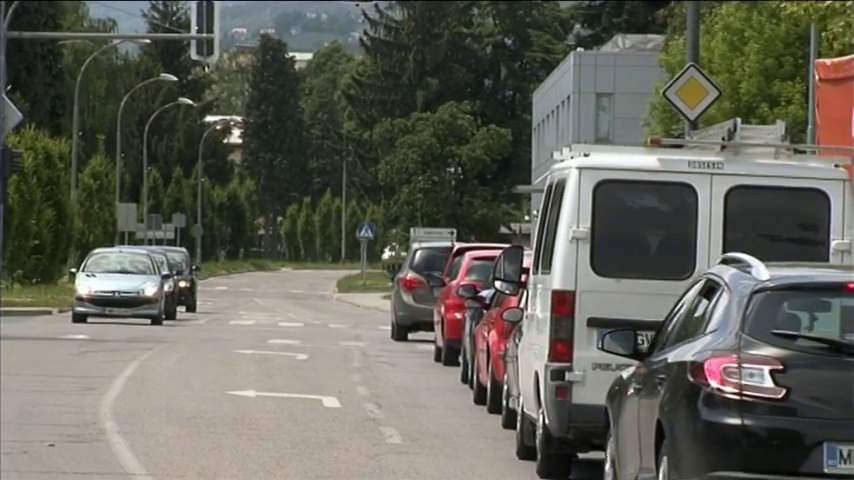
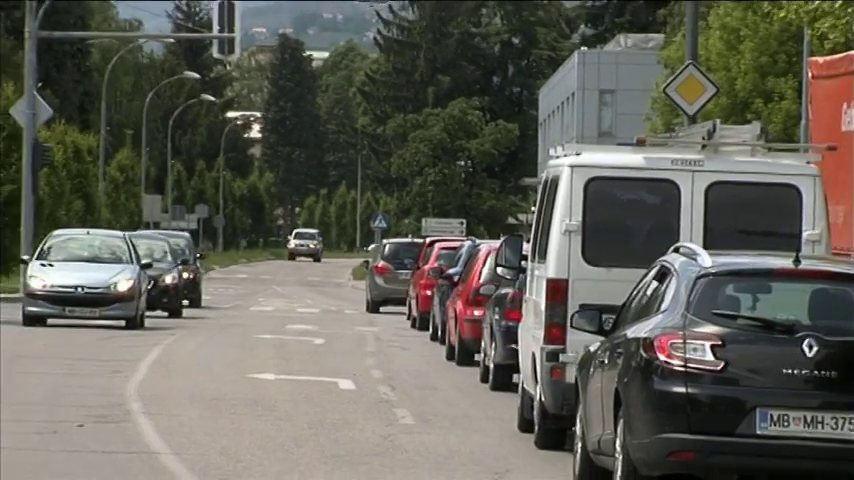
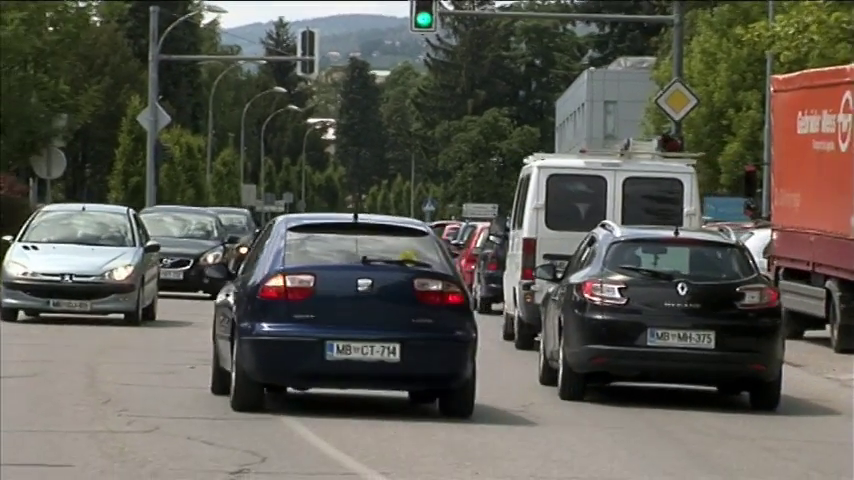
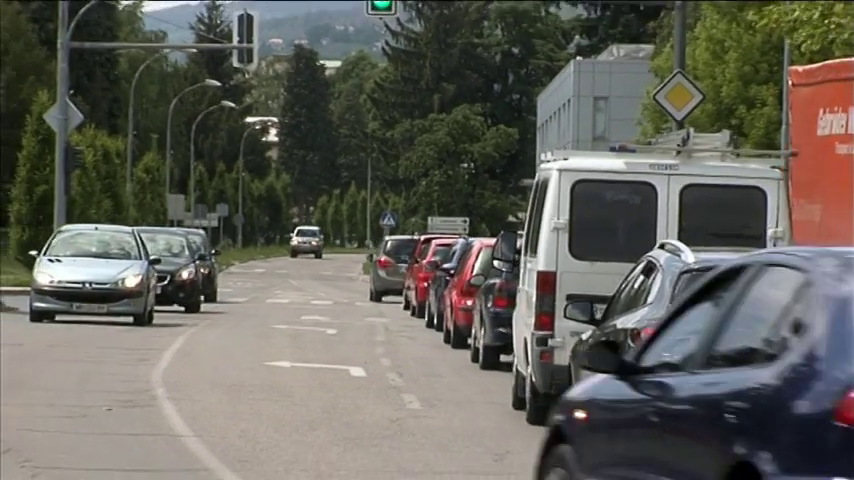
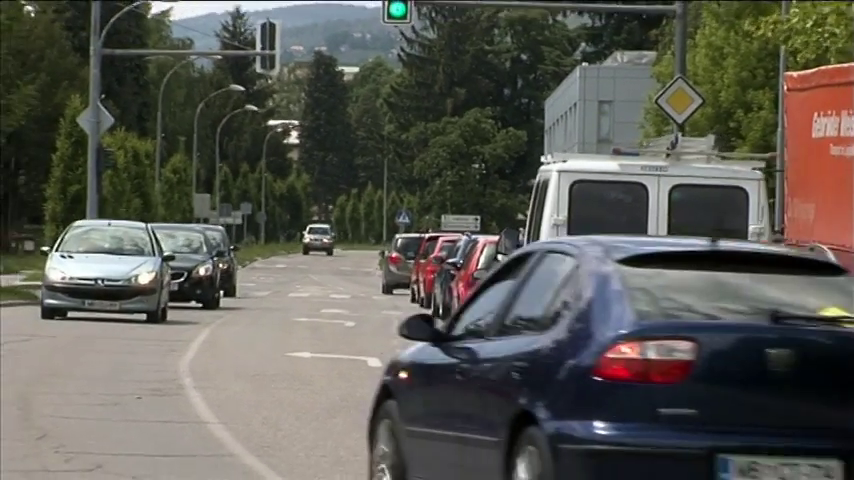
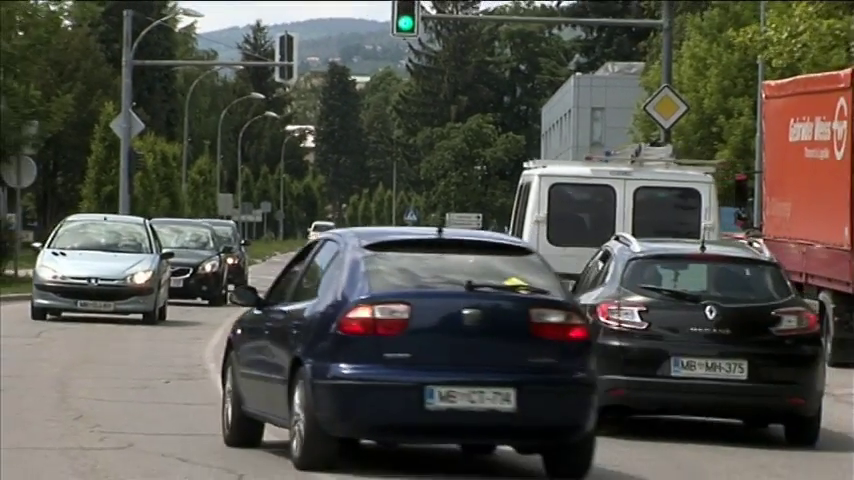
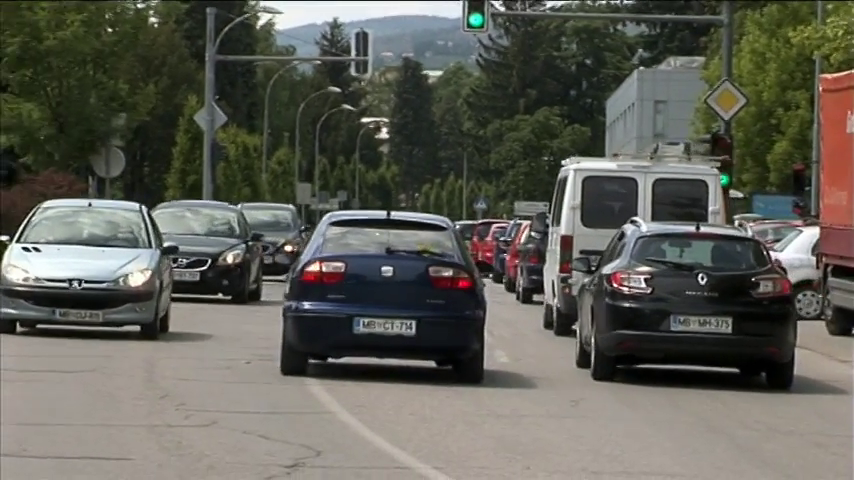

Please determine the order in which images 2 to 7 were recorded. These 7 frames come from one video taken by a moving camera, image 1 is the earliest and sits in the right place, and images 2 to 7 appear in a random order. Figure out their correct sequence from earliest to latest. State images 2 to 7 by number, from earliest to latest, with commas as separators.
2, 4, 5, 6, 3, 7
